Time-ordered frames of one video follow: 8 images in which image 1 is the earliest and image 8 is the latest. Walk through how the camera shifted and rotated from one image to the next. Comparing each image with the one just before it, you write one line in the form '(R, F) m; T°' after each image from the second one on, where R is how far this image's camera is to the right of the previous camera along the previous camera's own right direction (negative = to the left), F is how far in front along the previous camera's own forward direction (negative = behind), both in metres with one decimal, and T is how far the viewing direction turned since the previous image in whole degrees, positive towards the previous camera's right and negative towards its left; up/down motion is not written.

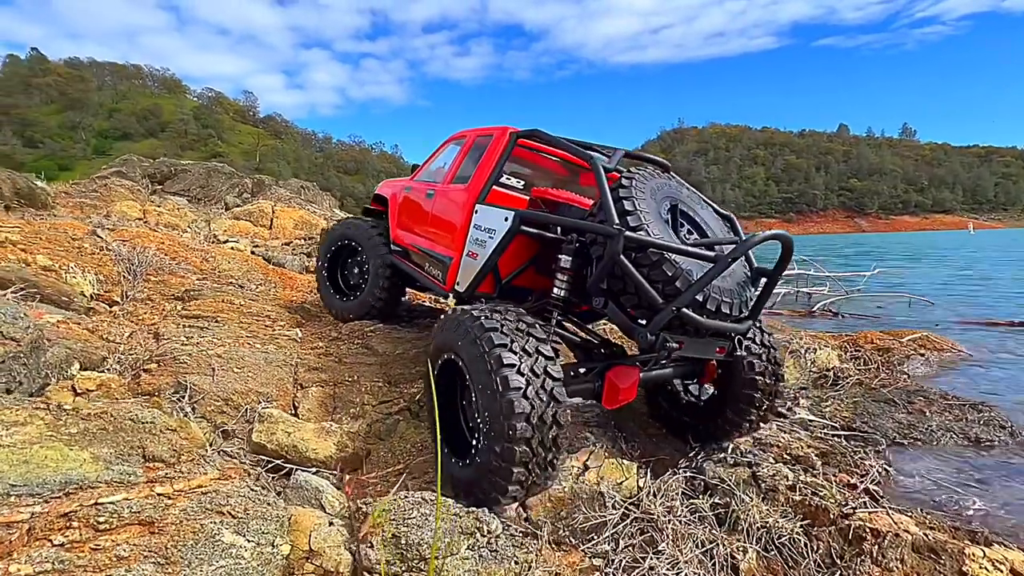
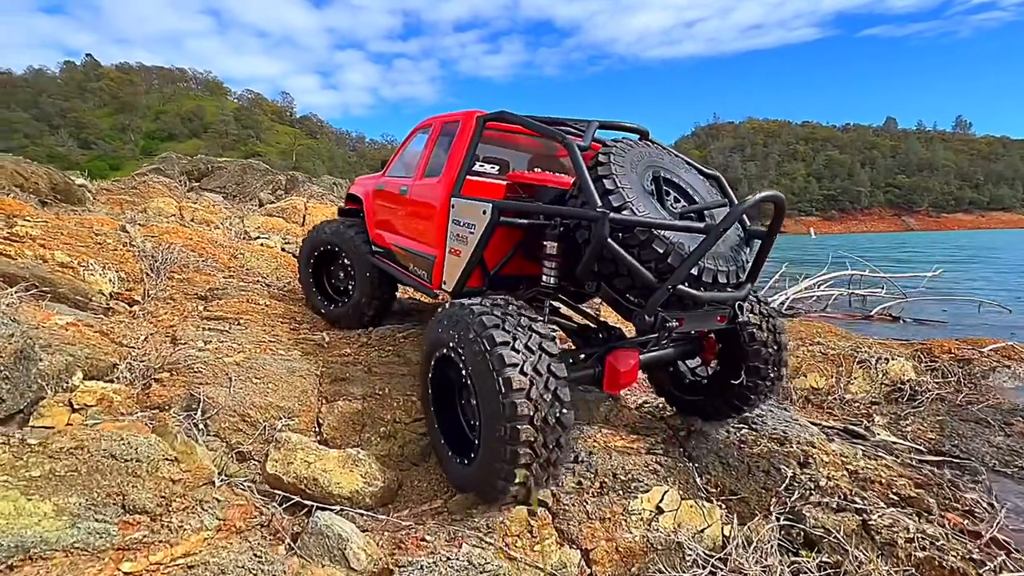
(-0.2, +0.5) m; -3°
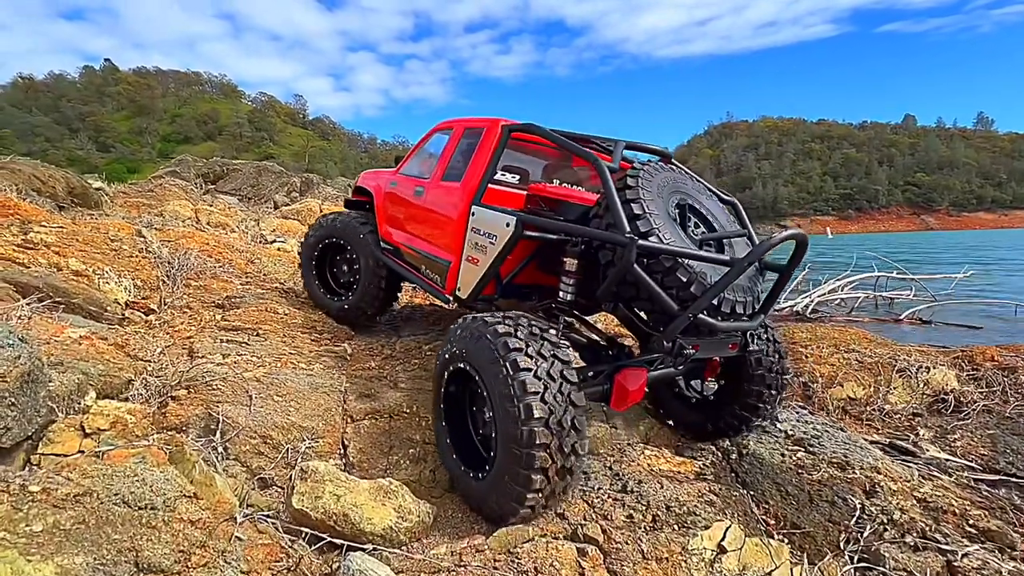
(-0.2, +0.2) m; -1°
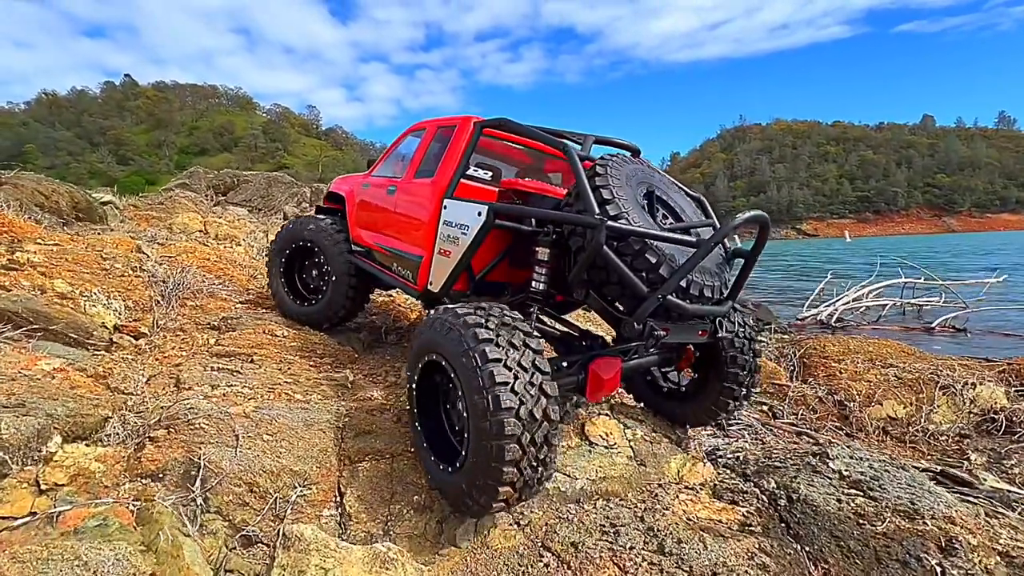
(0.0, +0.3) m; -1°
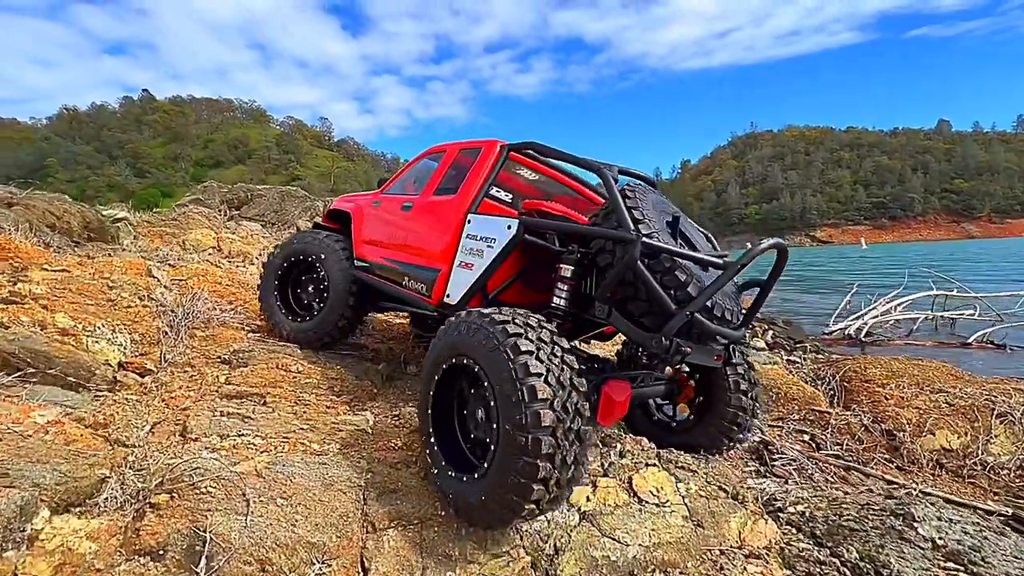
(-0.2, +0.3) m; -1°
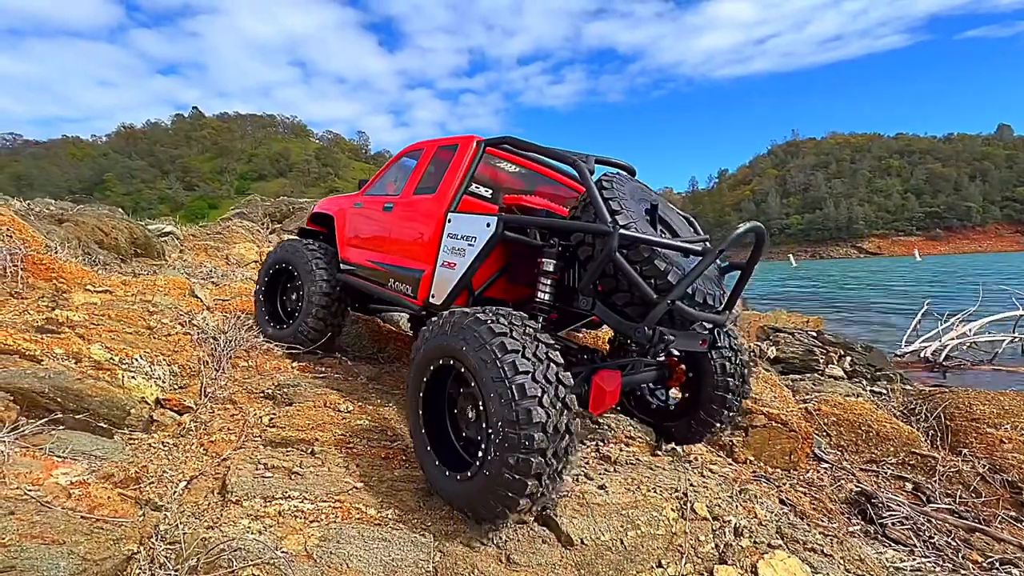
(-0.3, +0.5) m; -4°
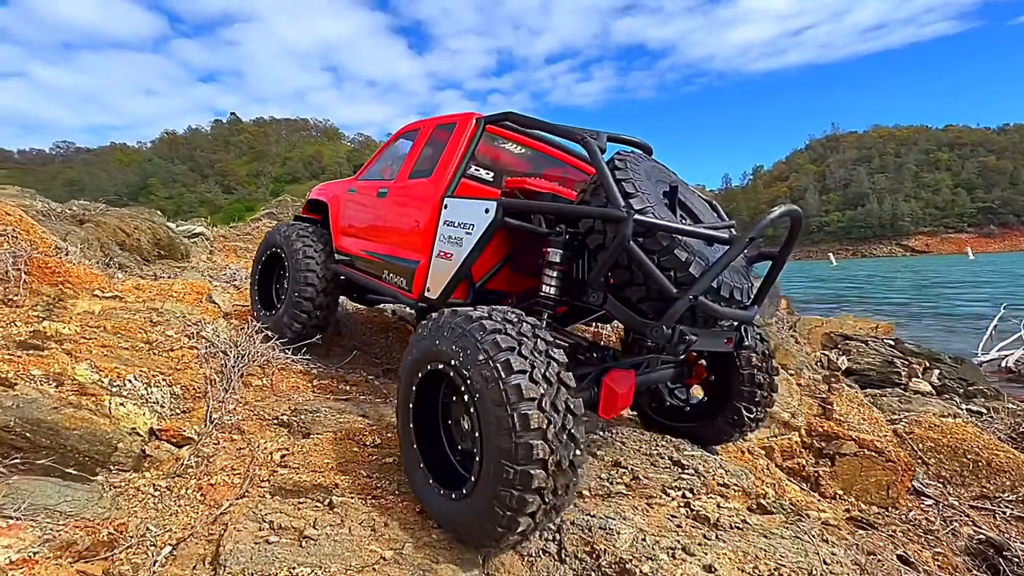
(-0.2, +0.6) m; -3°
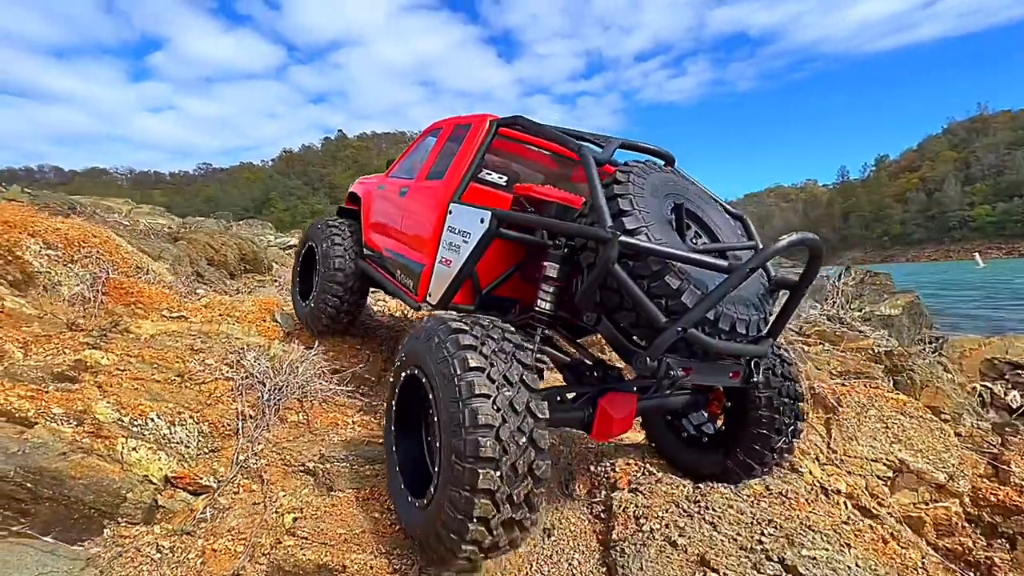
(+0.2, +0.6) m; -10°
